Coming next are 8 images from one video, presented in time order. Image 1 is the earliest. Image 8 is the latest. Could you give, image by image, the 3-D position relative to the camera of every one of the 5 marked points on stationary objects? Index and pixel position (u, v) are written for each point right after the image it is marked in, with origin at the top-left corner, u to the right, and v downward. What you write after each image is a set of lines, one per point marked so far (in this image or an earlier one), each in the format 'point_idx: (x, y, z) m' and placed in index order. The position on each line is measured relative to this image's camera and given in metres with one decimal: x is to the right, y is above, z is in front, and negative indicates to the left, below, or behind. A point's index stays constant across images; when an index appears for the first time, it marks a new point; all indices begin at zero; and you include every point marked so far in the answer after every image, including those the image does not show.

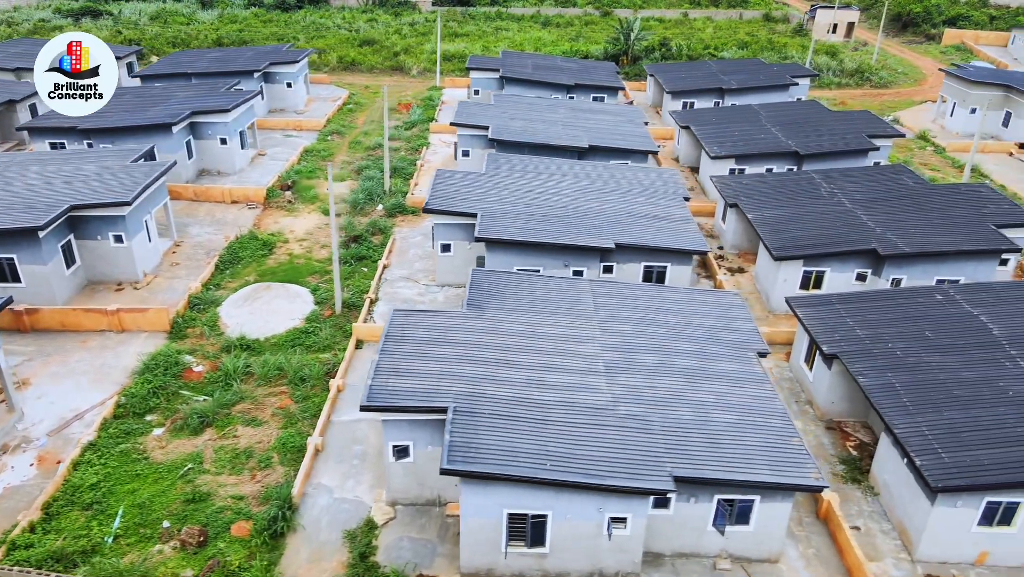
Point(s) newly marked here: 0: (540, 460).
0: (+0.7, -4.1, +16.0) m
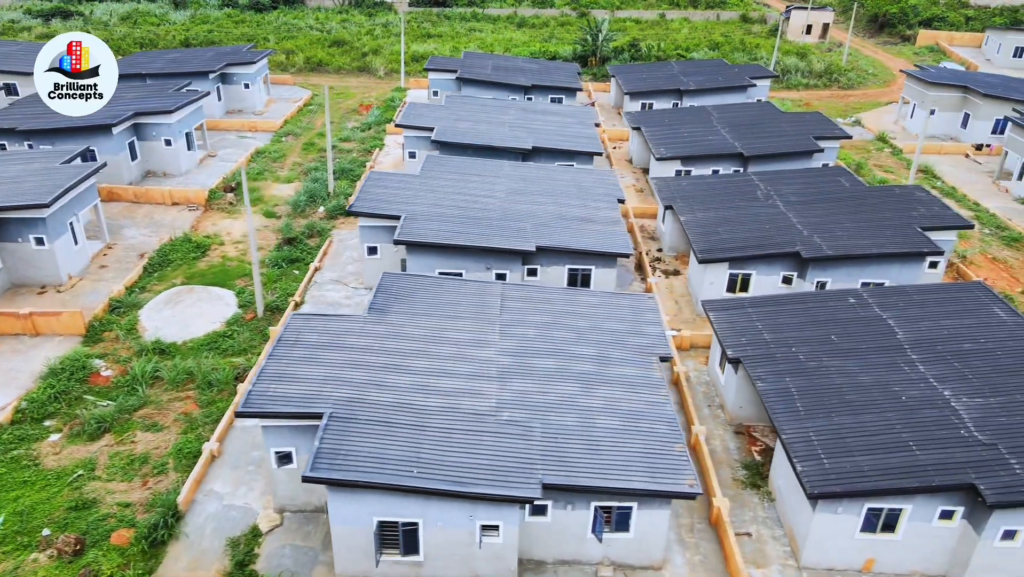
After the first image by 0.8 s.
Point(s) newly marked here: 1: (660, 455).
0: (-2.4, -4.2, +15.8) m
1: (+3.8, -4.2, +16.9) m
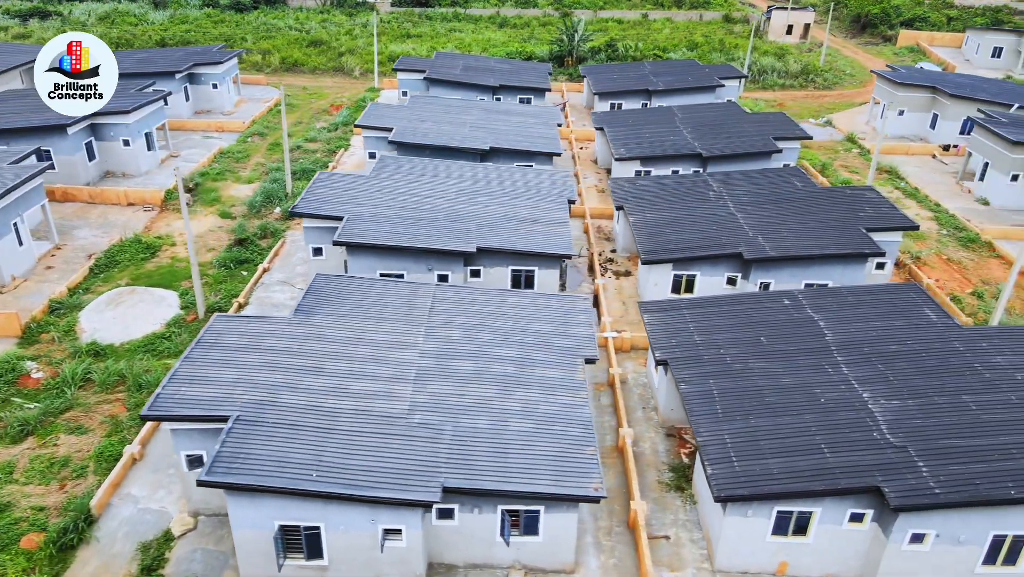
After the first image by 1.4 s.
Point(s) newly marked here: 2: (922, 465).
0: (-4.8, -4.3, +15.6) m
1: (+1.5, -4.3, +16.8) m
2: (+10.0, -4.3, +16.3) m
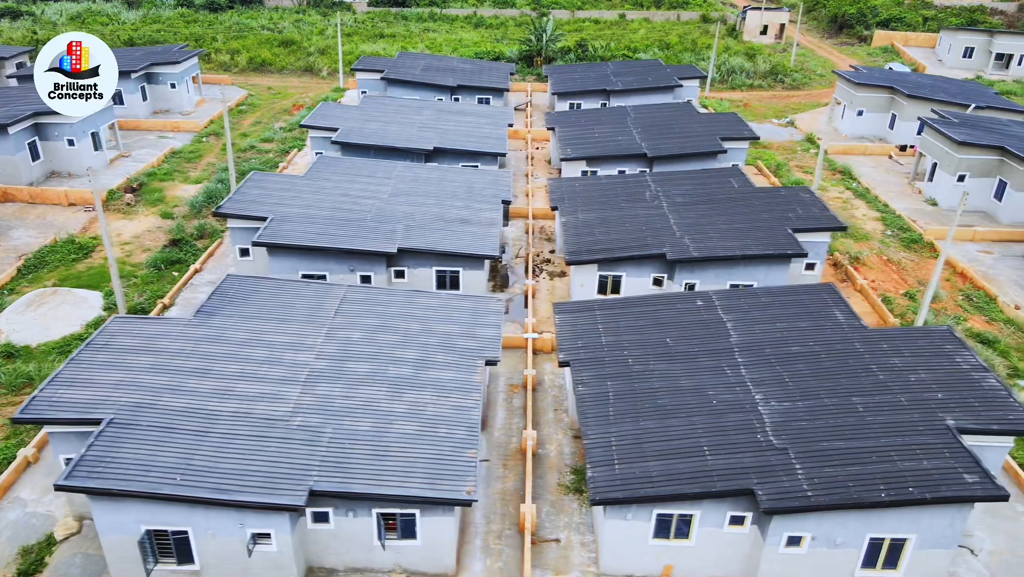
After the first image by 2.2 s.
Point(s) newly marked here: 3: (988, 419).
0: (-7.8, -4.3, +15.5) m
1: (-1.6, -4.3, +16.7) m
2: (+6.9, -4.4, +16.2) m
3: (+12.3, -3.4, +17.4) m
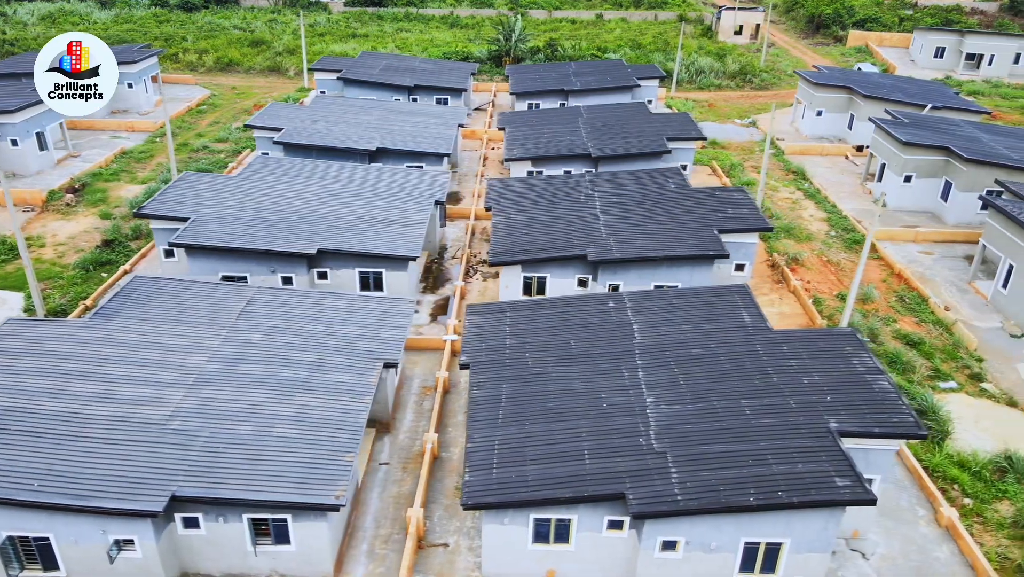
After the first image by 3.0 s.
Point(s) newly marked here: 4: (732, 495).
0: (-10.9, -4.3, +15.2) m
1: (-4.7, -4.3, +16.5) m
2: (+3.9, -4.4, +16.0) m
3: (+9.2, -3.4, +17.2) m
4: (+5.0, -4.7, +15.3) m
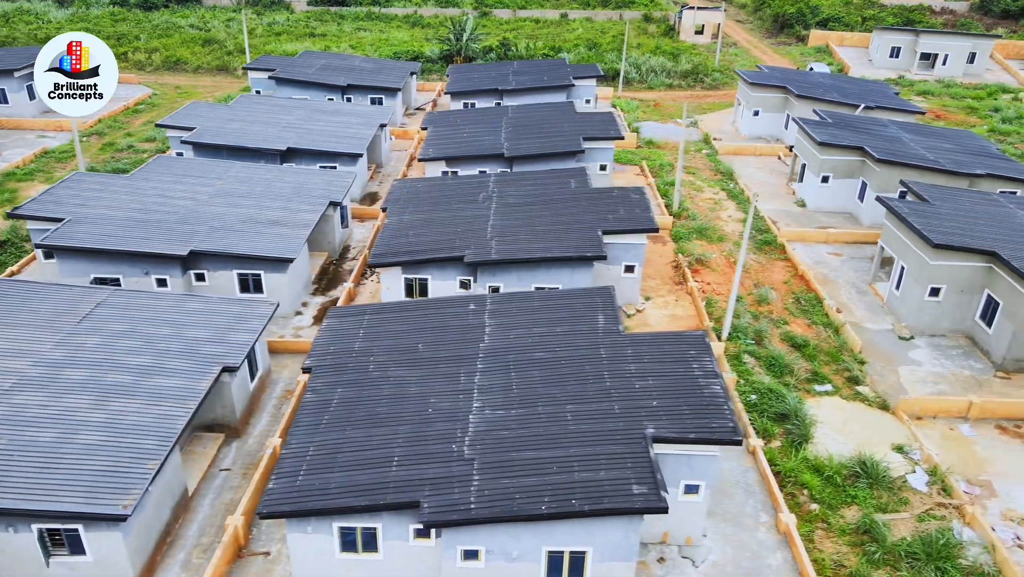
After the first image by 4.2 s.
0: (-15.6, -4.4, +14.8) m
1: (-9.4, -4.4, +16.1) m
2: (-0.9, -4.5, +15.7) m
3: (+4.5, -3.5, +16.9) m
4: (+0.3, -4.8, +15.0) m
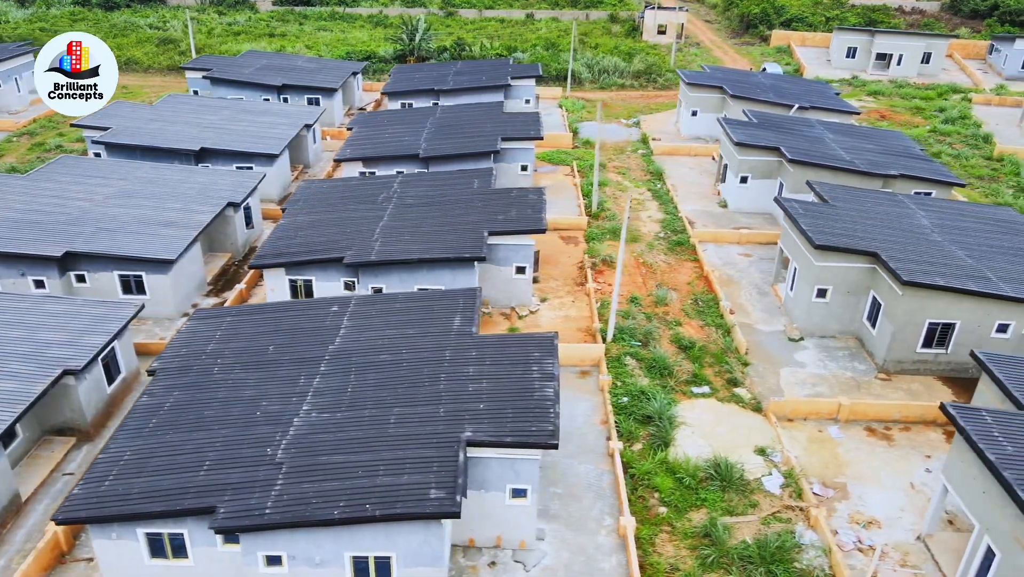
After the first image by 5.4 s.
0: (-20.2, -4.5, +14.5) m
1: (-14.0, -4.5, +15.8) m
2: (-5.4, -4.5, +15.5) m
3: (-0.1, -3.6, +16.7) m
4: (-4.3, -4.9, +14.8) m
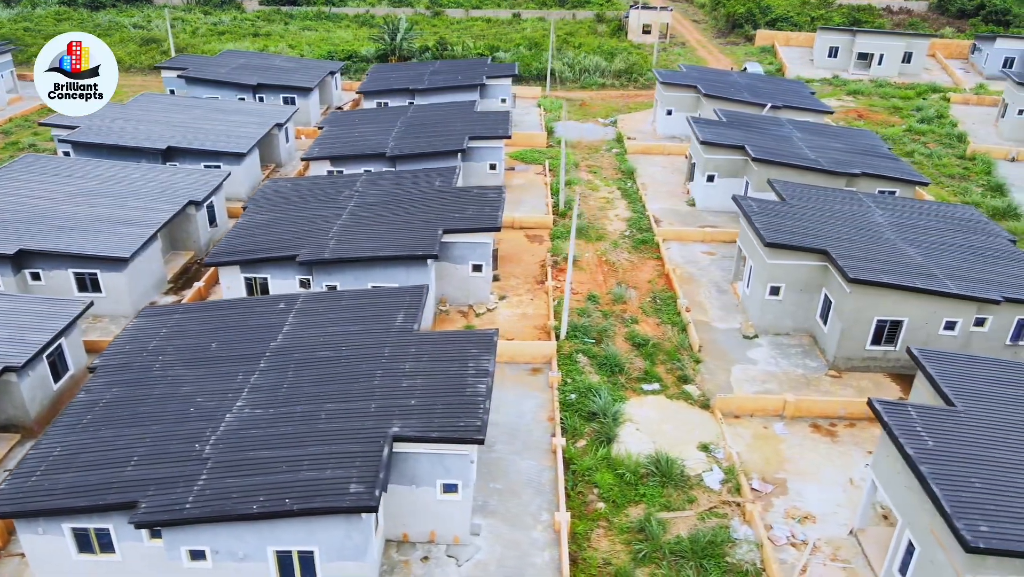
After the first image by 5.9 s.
0: (-22.0, -4.4, +14.6) m
1: (-15.8, -4.4, +15.9) m
2: (-7.2, -4.5, +15.6) m
3: (-1.9, -3.5, +16.8) m
4: (-6.1, -4.8, +14.9) m
